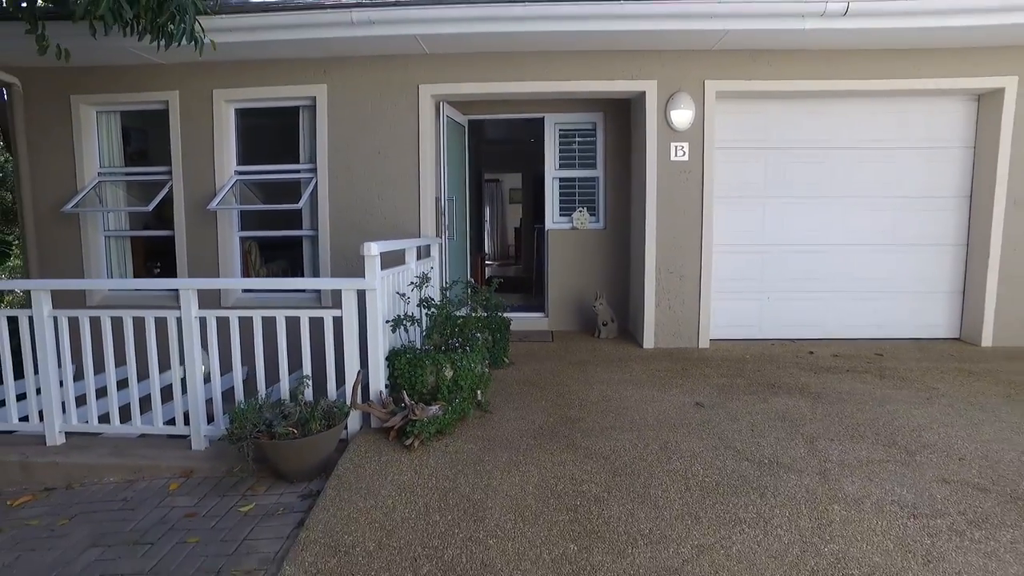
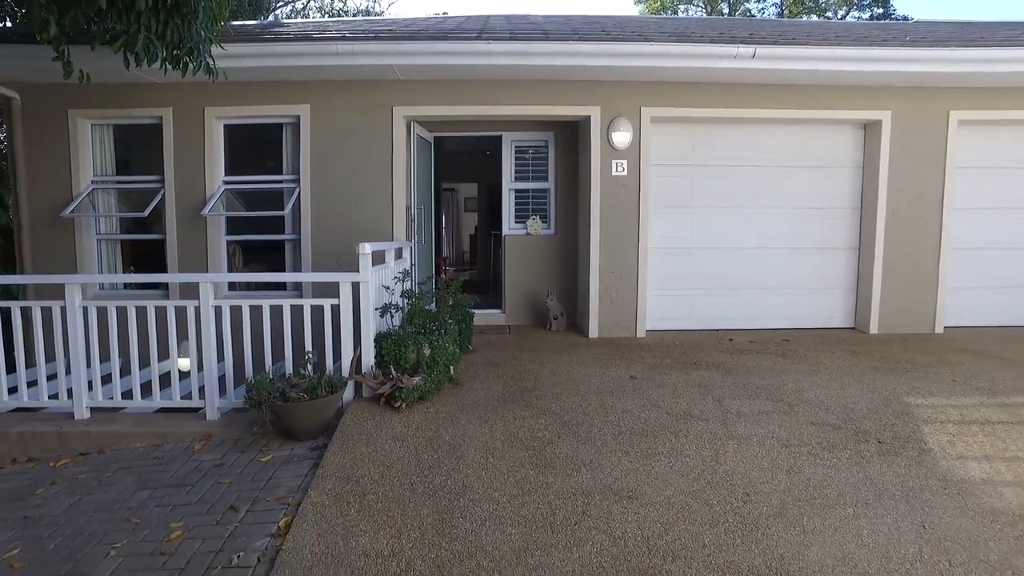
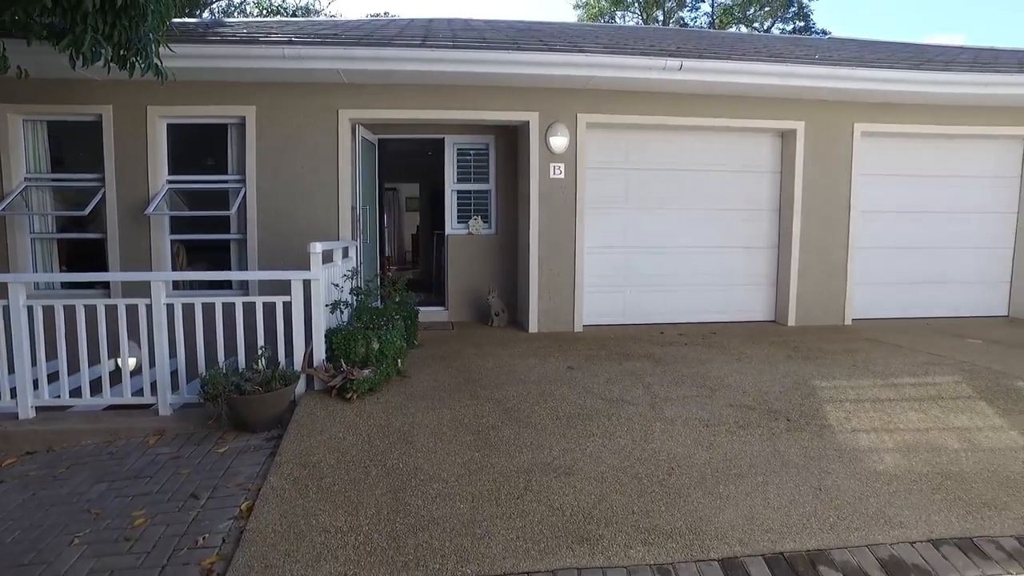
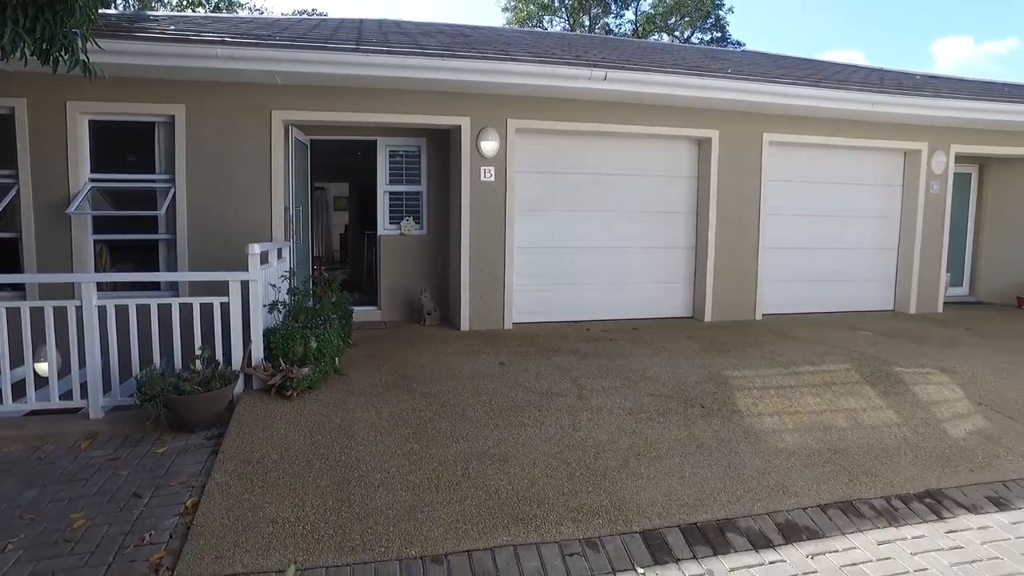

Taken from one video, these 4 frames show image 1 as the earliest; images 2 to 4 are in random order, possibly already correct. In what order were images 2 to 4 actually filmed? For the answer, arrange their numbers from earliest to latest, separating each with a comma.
2, 3, 4
